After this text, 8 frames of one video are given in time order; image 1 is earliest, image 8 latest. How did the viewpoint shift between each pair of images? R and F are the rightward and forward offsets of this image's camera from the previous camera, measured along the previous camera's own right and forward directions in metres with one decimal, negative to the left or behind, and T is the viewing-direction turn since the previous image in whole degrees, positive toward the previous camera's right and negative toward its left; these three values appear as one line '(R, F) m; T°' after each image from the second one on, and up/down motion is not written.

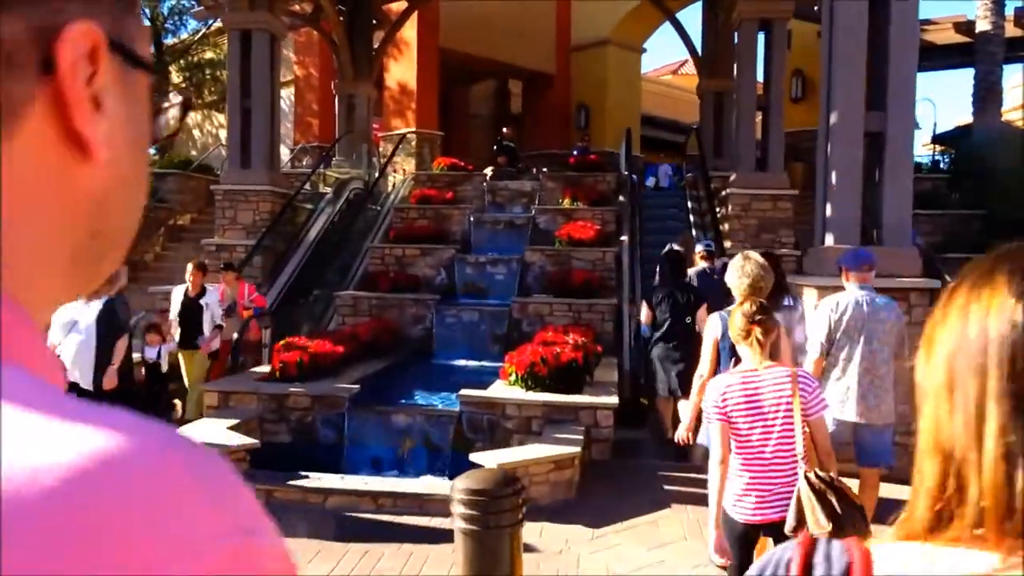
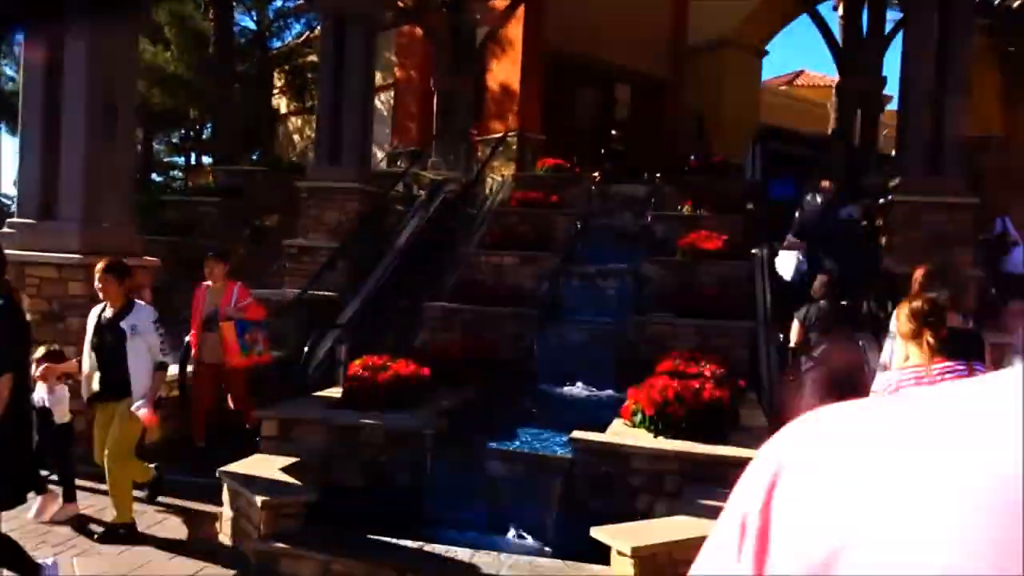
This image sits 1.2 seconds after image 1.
(-0.3, +1.4) m; -7°
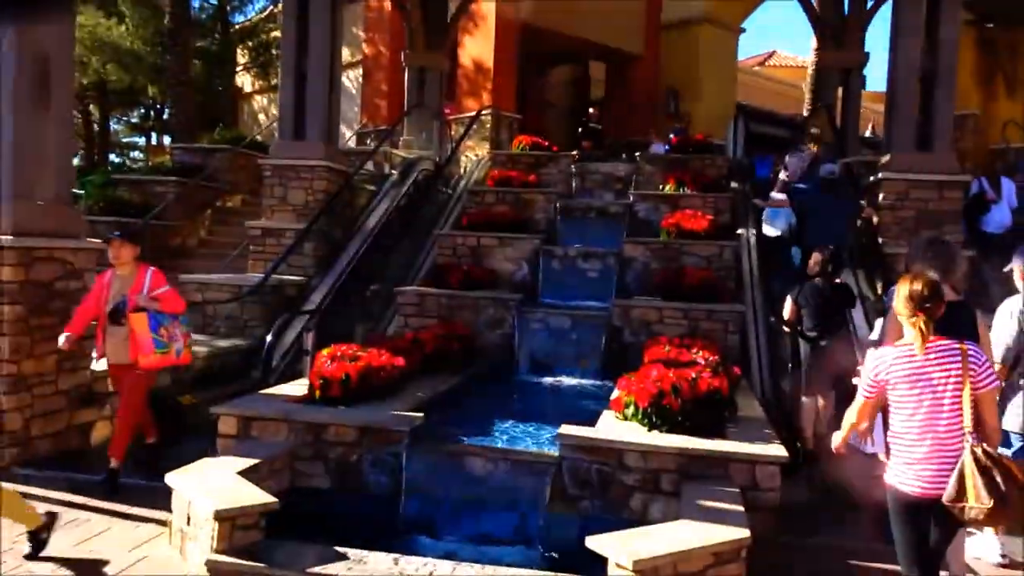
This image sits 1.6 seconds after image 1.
(-0.1, +0.5) m; +2°
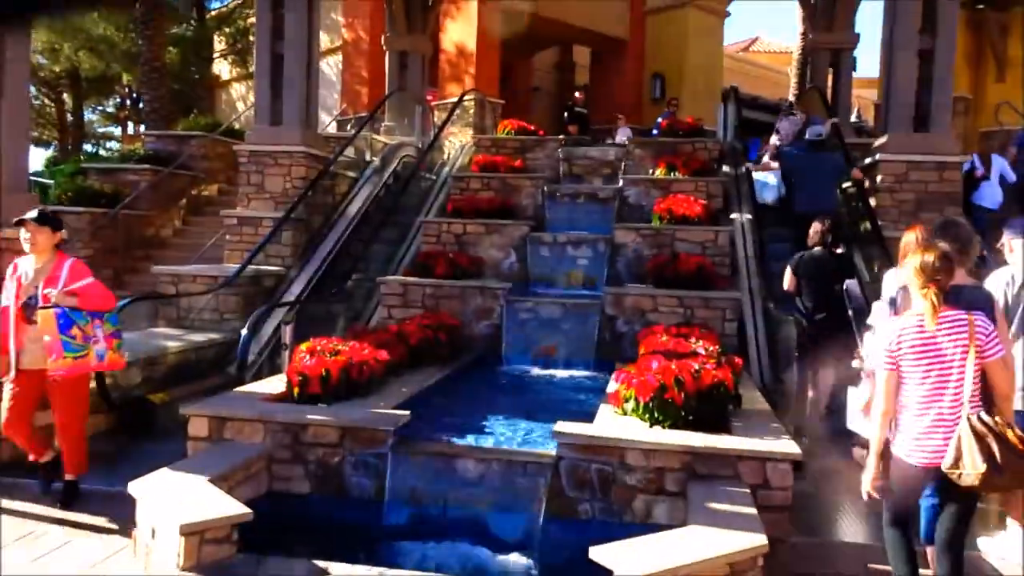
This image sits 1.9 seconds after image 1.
(0.0, +0.3) m; +1°
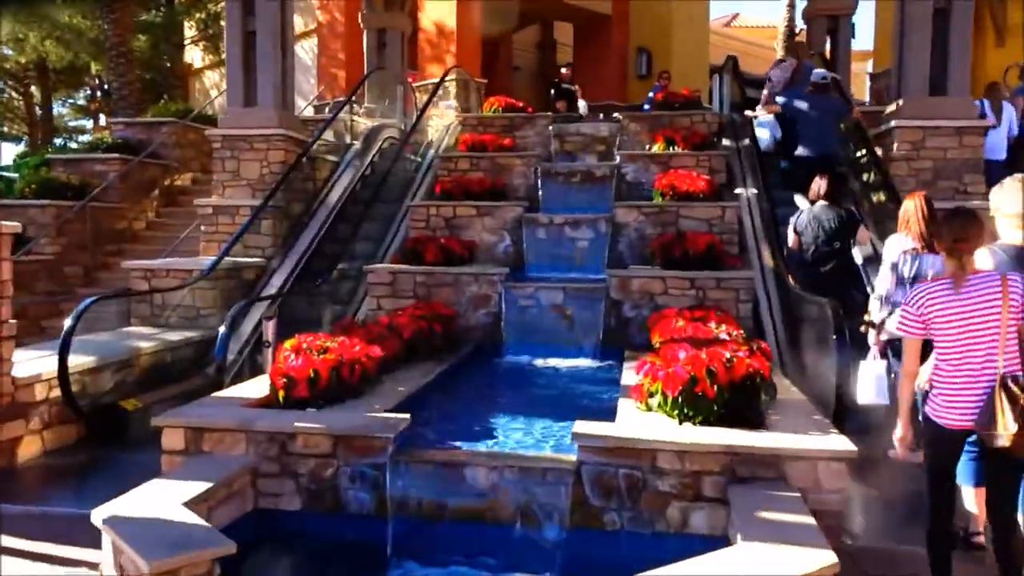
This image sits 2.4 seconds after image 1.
(-0.1, +0.5) m; +1°
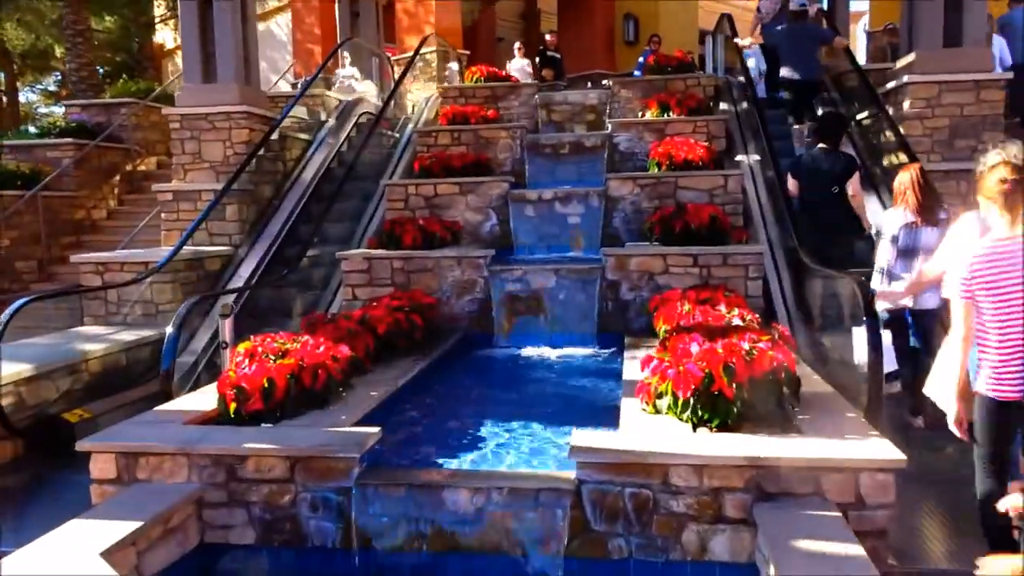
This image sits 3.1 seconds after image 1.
(0.0, +0.6) m; +1°
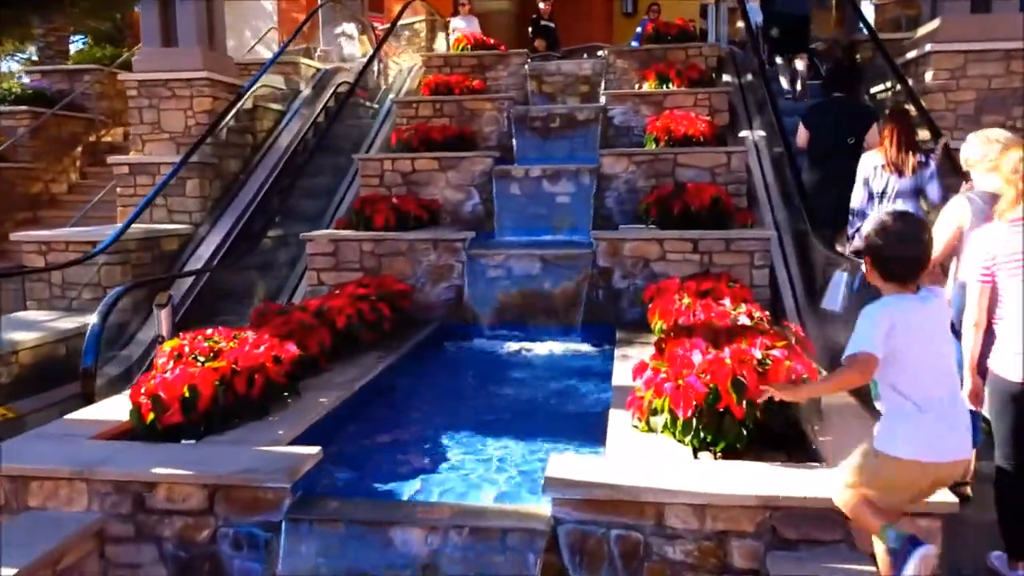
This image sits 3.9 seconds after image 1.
(+0.1, +0.6) m; 0°
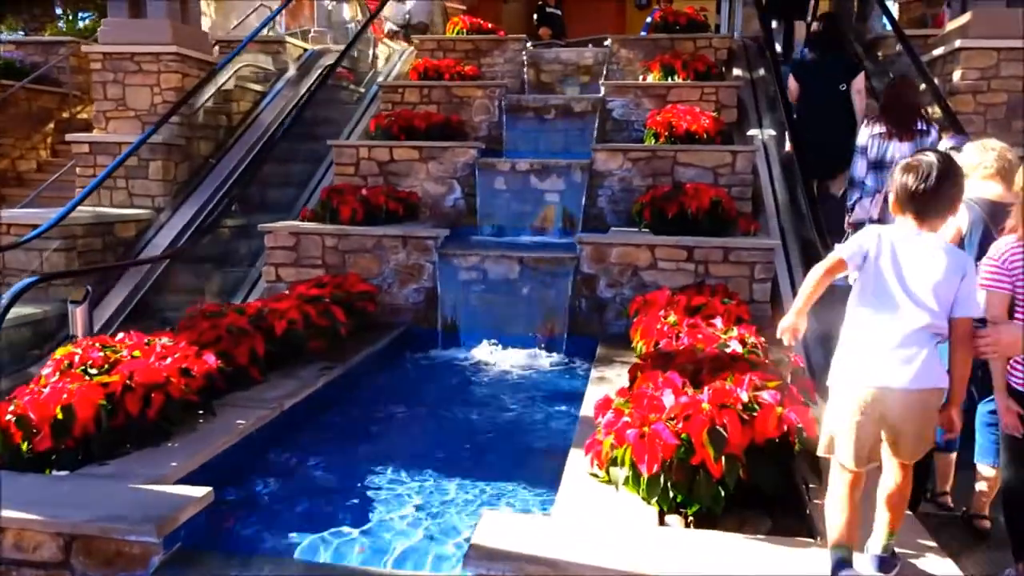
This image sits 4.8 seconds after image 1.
(+0.2, +0.6) m; -1°
